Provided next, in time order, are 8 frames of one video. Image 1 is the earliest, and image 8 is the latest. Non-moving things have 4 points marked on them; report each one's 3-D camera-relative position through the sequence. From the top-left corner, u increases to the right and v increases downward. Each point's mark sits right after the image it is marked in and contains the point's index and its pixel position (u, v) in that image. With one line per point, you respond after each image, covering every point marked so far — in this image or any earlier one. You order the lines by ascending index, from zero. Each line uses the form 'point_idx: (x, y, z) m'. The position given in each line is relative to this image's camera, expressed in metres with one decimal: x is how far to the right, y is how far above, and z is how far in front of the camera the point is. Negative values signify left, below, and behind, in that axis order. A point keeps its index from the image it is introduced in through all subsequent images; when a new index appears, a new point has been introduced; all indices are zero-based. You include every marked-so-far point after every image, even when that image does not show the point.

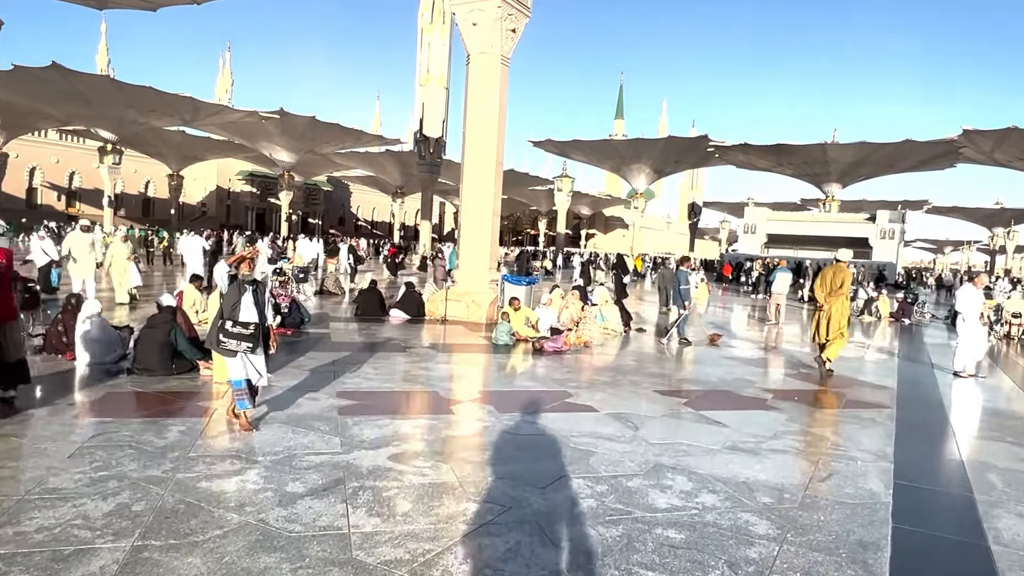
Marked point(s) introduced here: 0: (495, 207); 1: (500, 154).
0: (-0.3, +1.3, +11.0) m
1: (-0.2, +2.1, +11.0) m
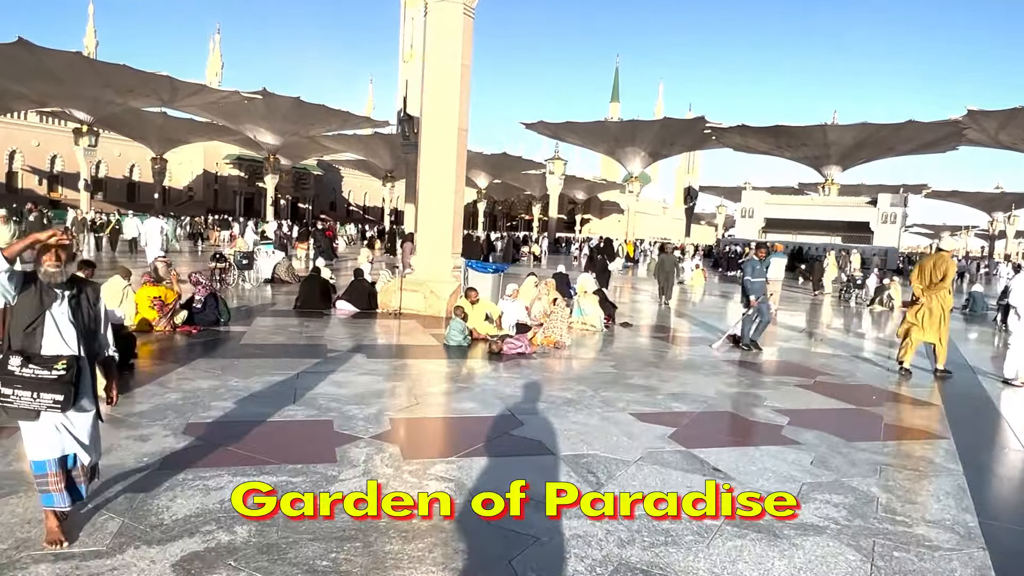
0: (-0.7, +1.5, +9.5) m
1: (-0.7, +2.3, +9.4) m
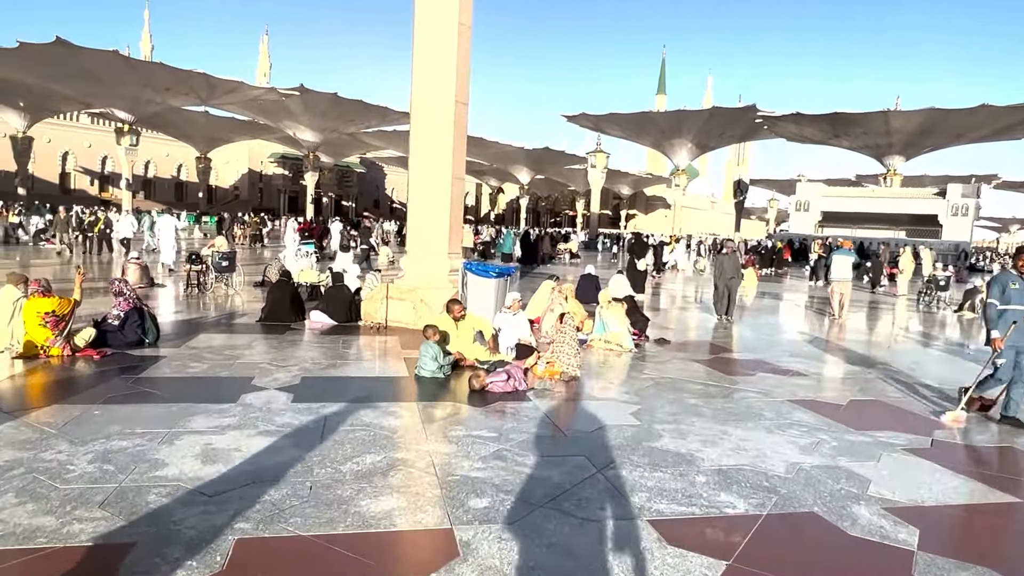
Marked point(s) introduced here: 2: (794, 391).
0: (-0.6, +1.4, +7.8) m
1: (-0.6, +2.2, +7.7) m
2: (+2.2, -0.8, +5.3) m
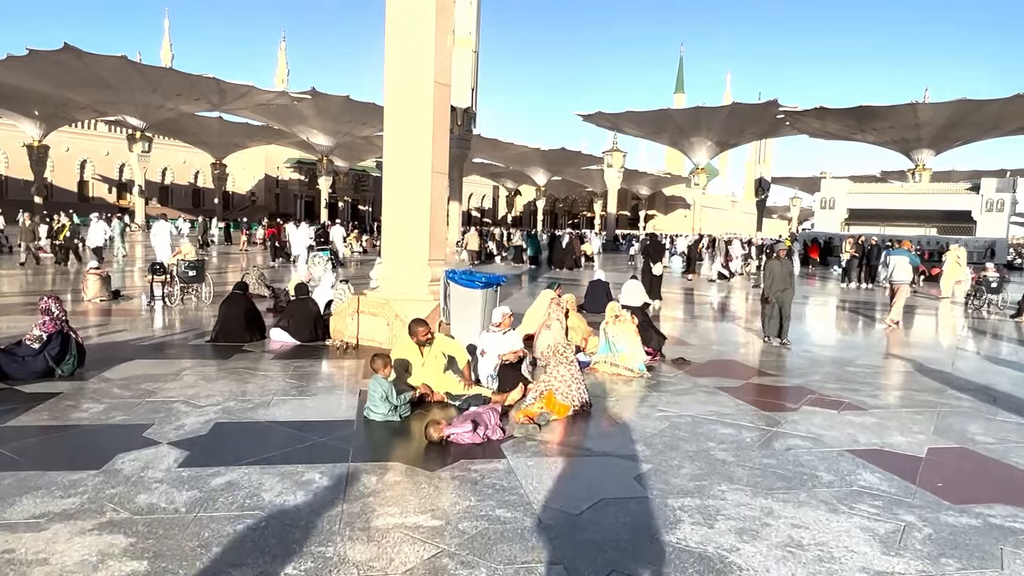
0: (-0.7, +1.3, +6.7) m
1: (-0.7, +2.1, +6.6) m
2: (+2.0, -0.9, +4.1) m
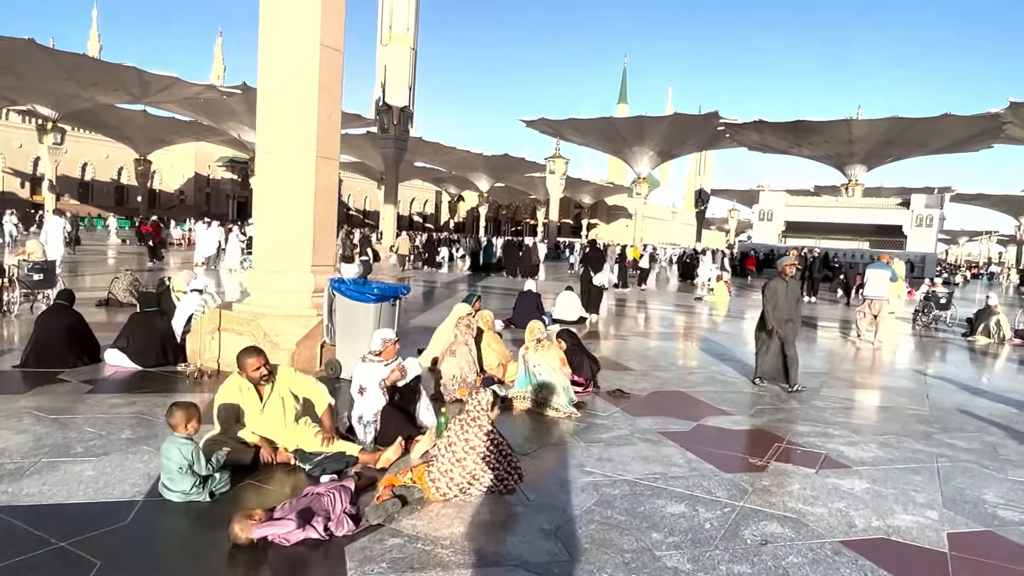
0: (-1.5, +1.2, +5.4) m
1: (-1.4, +2.0, +5.4) m
2: (+1.5, -1.0, +3.0) m
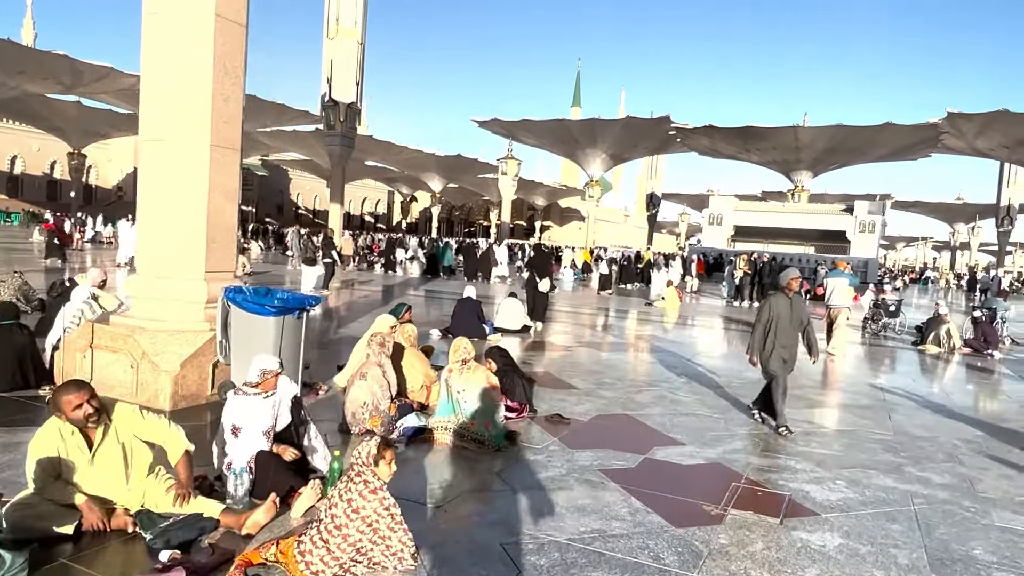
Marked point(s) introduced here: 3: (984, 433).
0: (-2.0, +1.1, +4.6) m
1: (-1.9, +1.9, +4.6) m
2: (+1.1, -1.1, +2.5) m
3: (+3.4, -1.1, +5.0) m
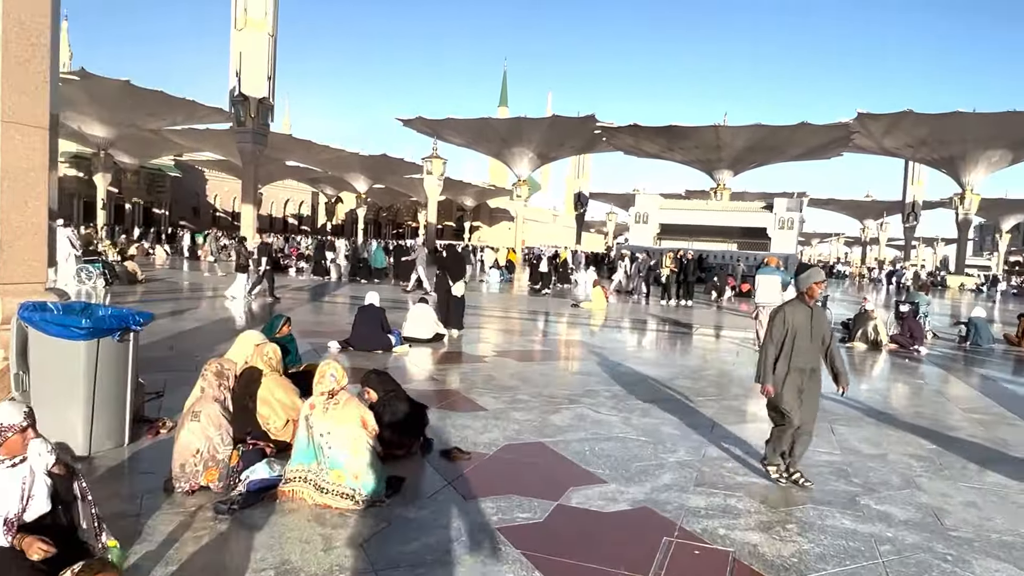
0: (-2.6, +1.0, +3.6) m
1: (-2.5, +1.8, +3.6) m
2: (+0.7, -1.1, +1.8) m
3: (+2.8, -1.0, +4.6) m
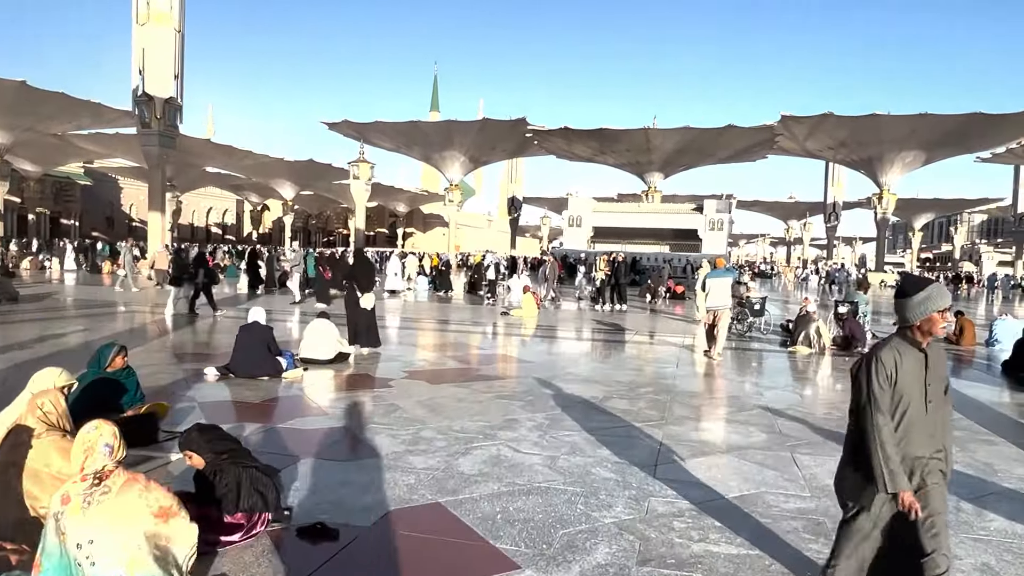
0: (-3.1, +0.9, +2.4) m
1: (-3.1, +1.7, +2.4) m
2: (+0.4, -1.1, +0.9) m
3: (+2.2, -1.0, +3.8) m
